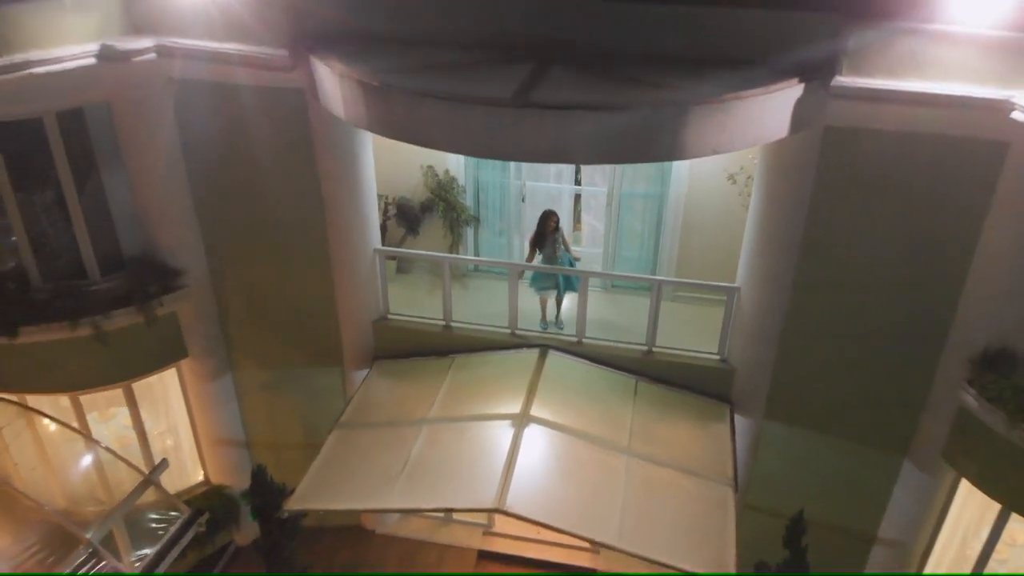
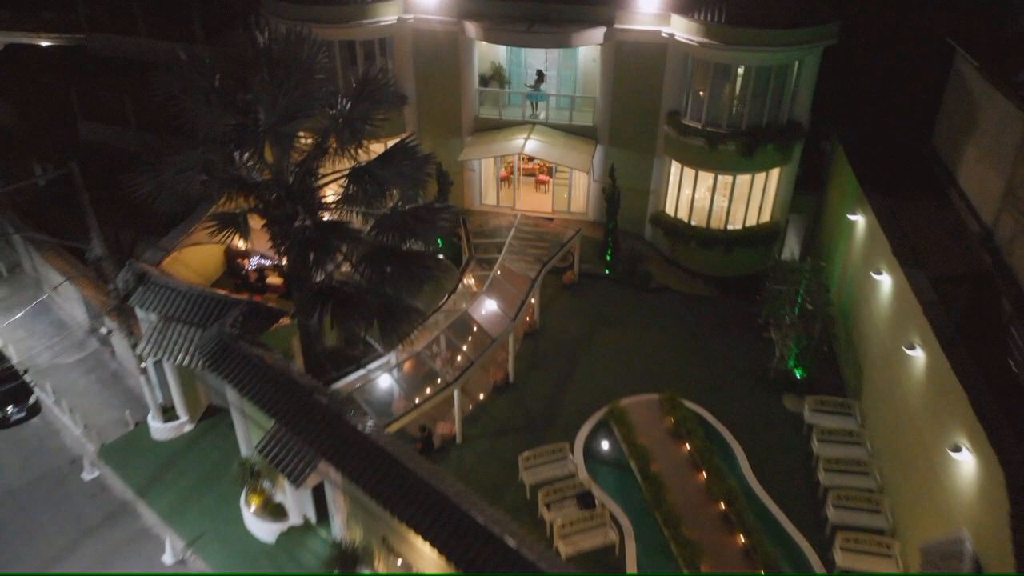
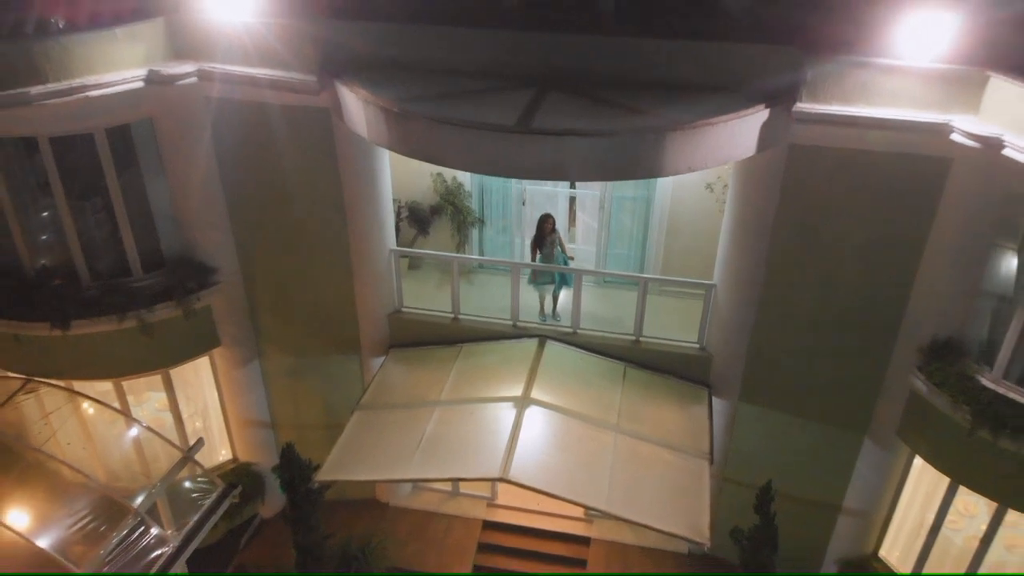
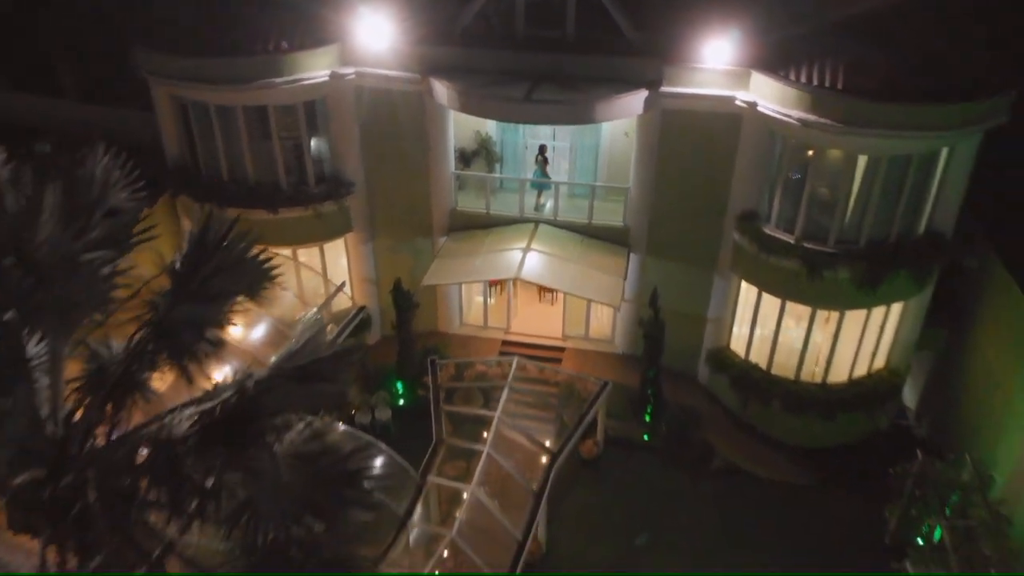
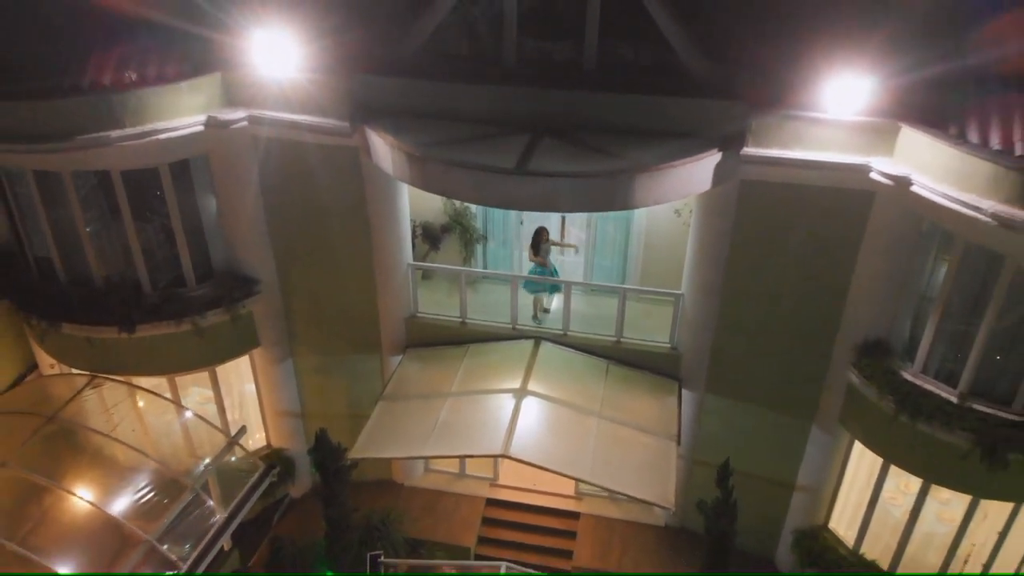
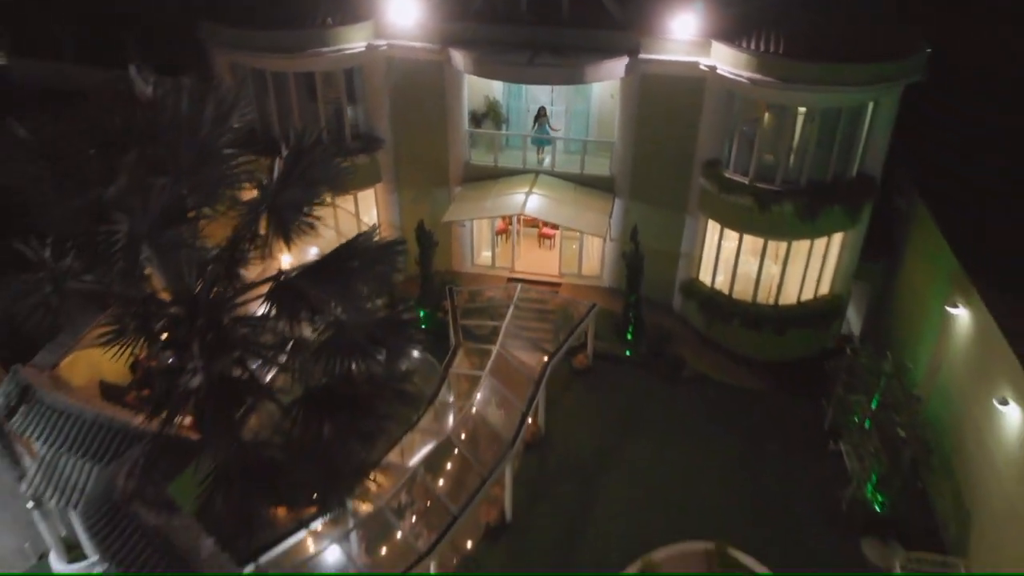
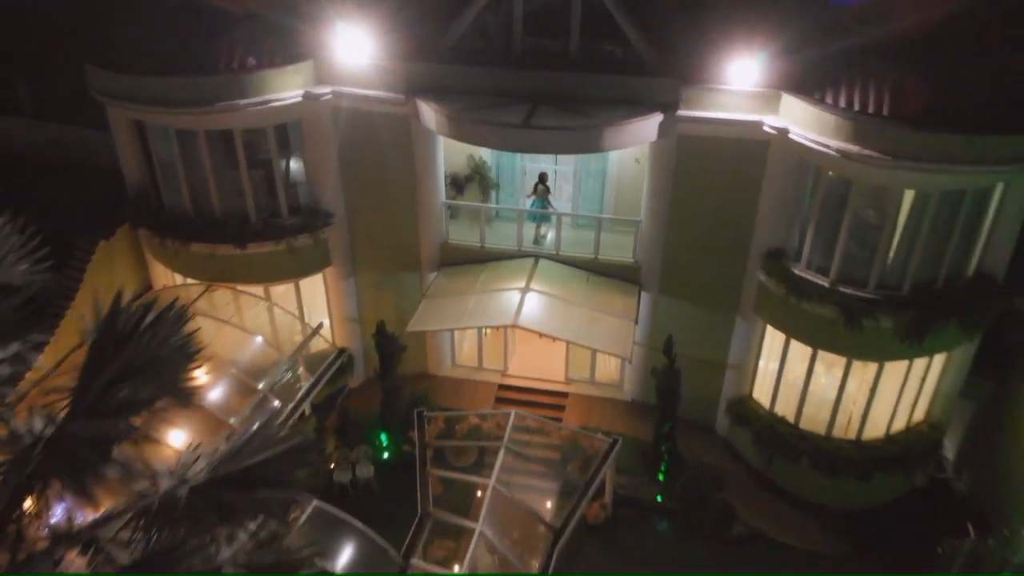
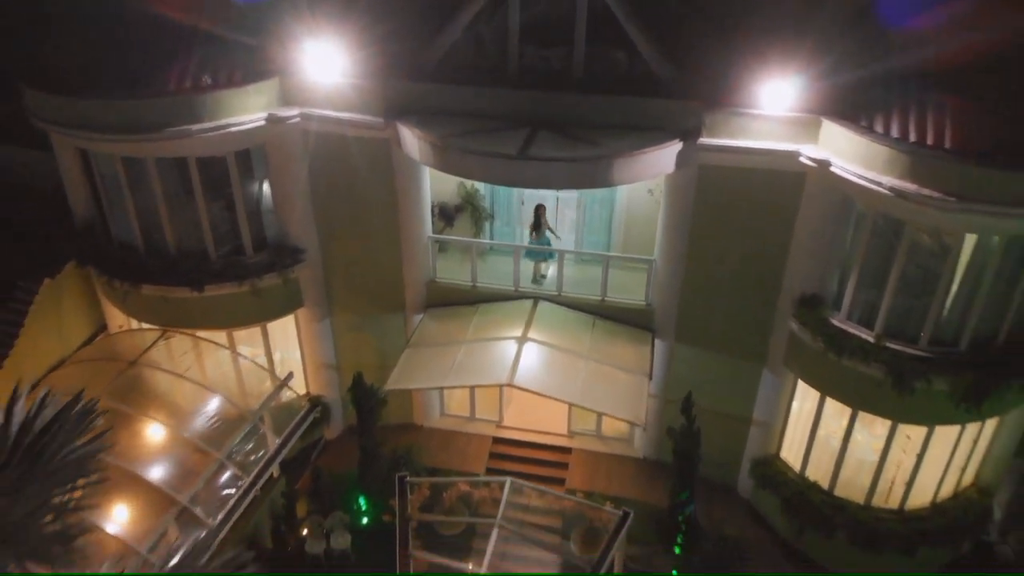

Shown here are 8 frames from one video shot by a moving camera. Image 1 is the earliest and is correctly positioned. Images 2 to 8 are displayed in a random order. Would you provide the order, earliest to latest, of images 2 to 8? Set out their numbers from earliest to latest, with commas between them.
3, 5, 8, 7, 4, 6, 2
